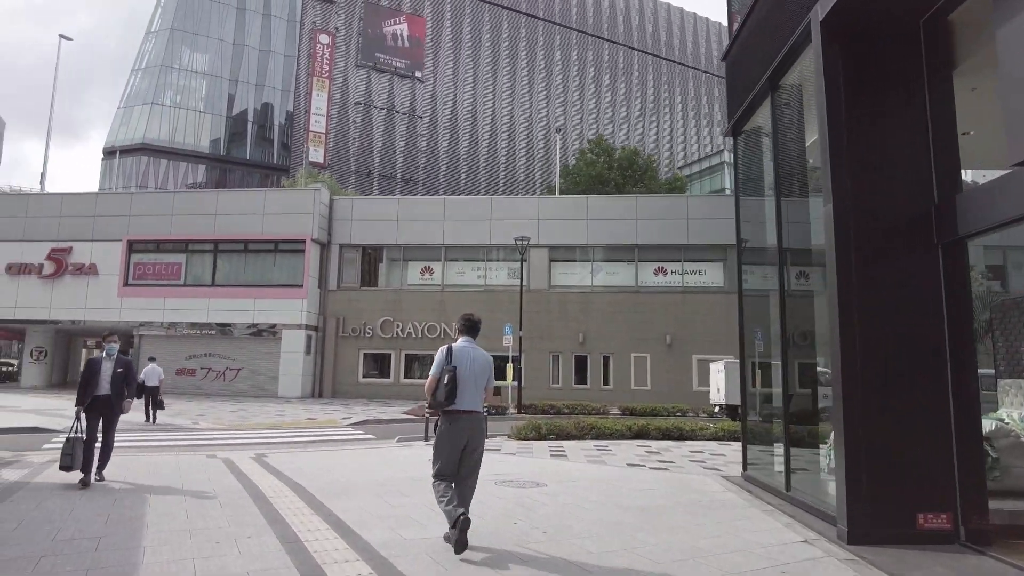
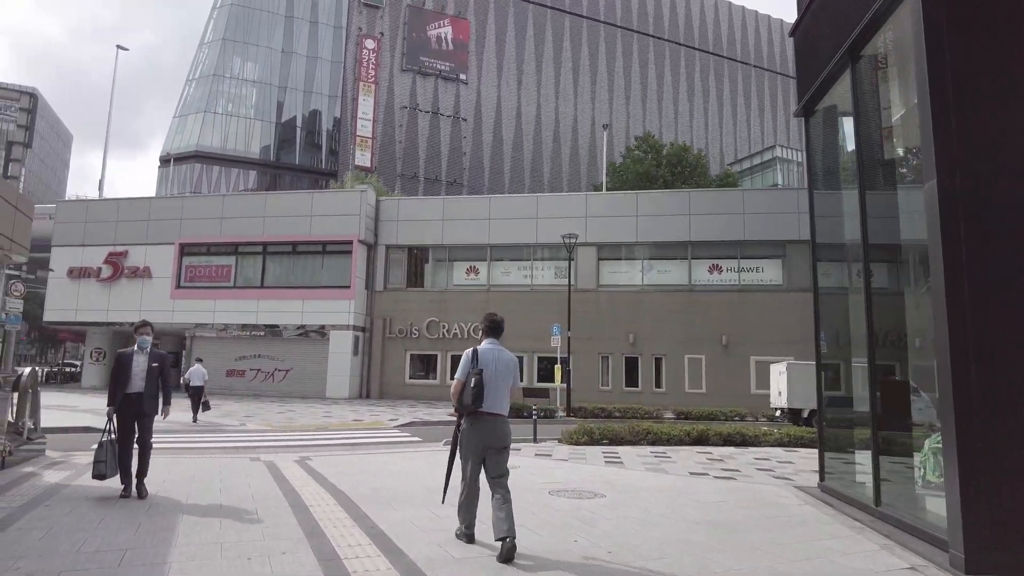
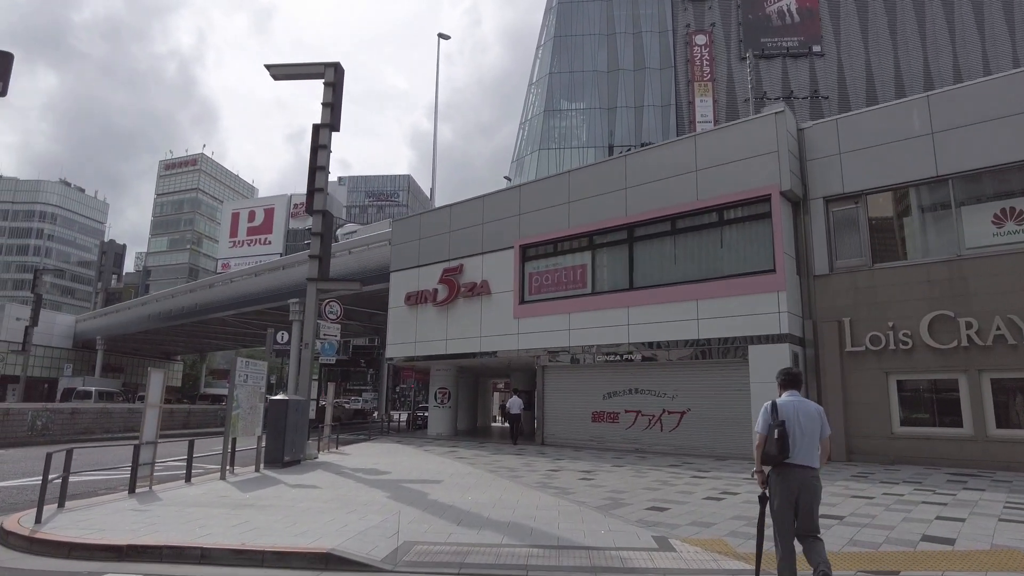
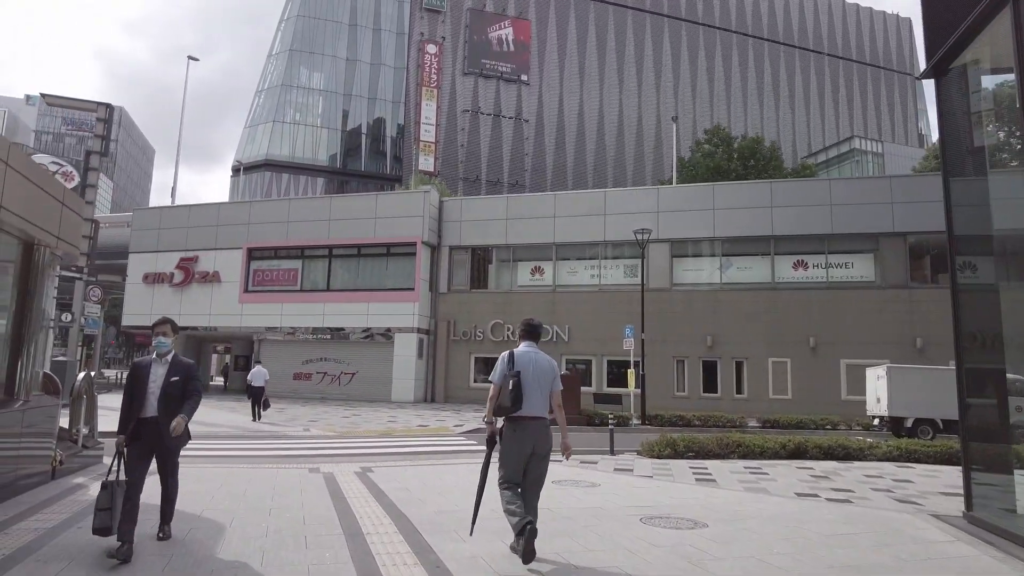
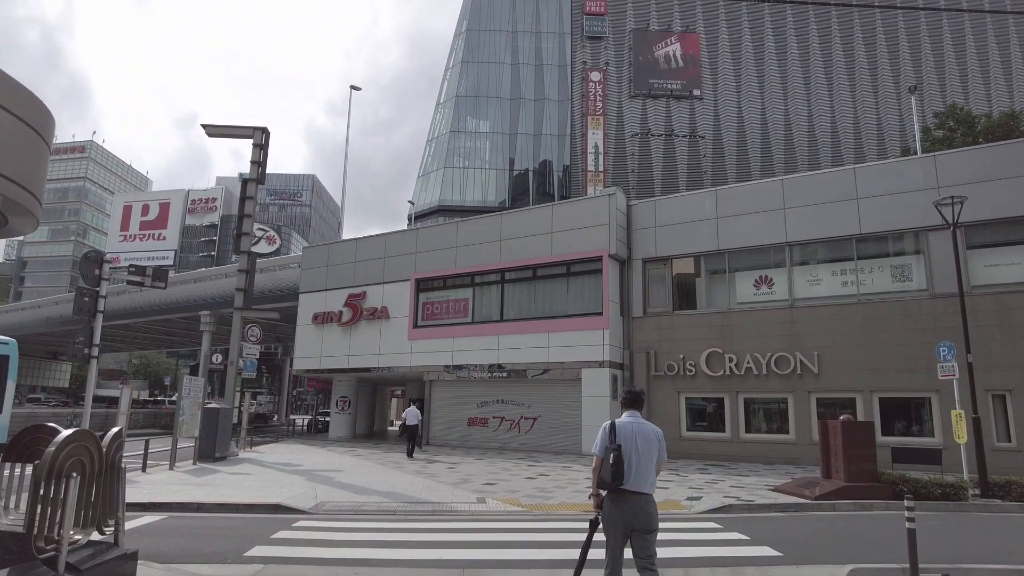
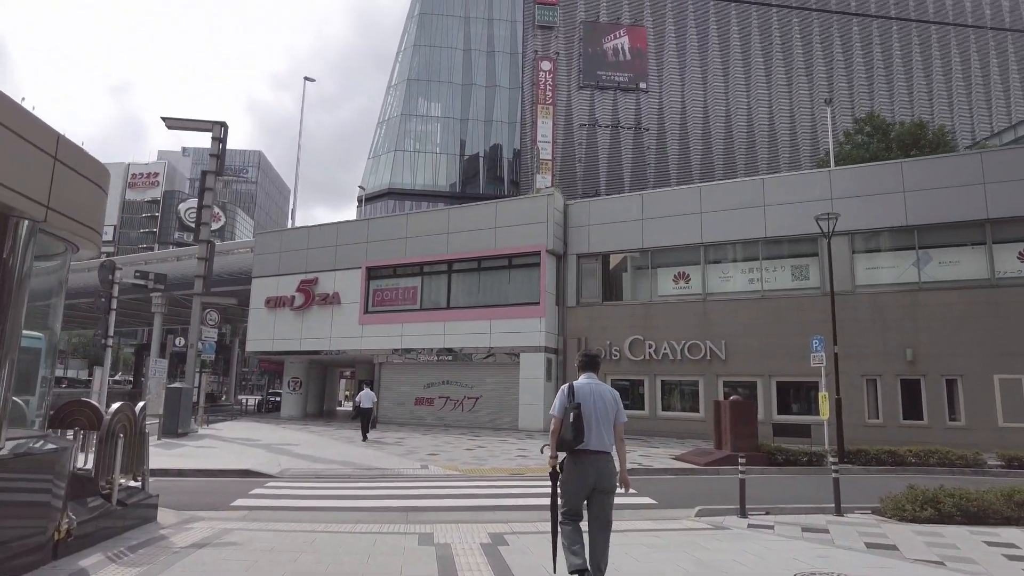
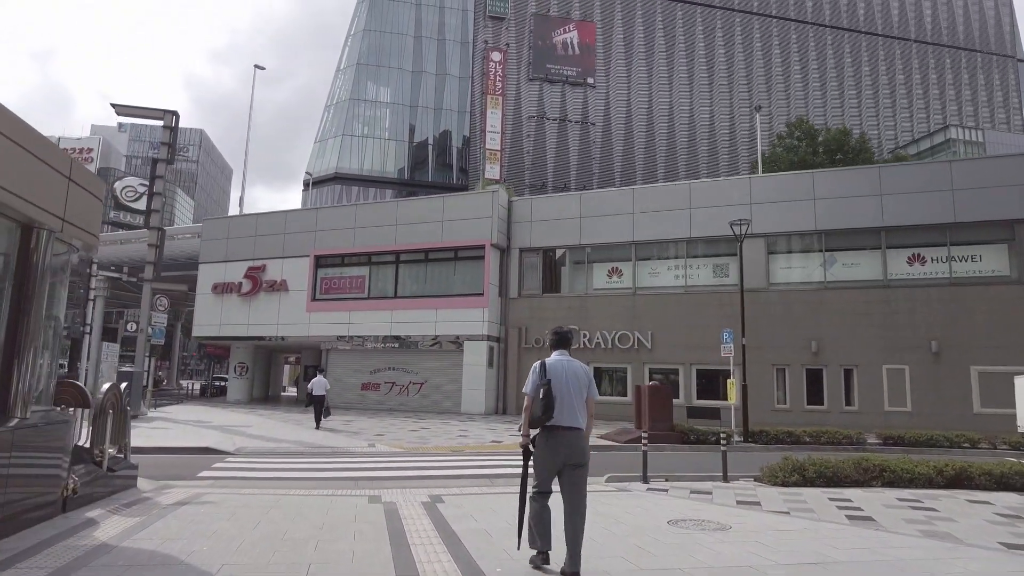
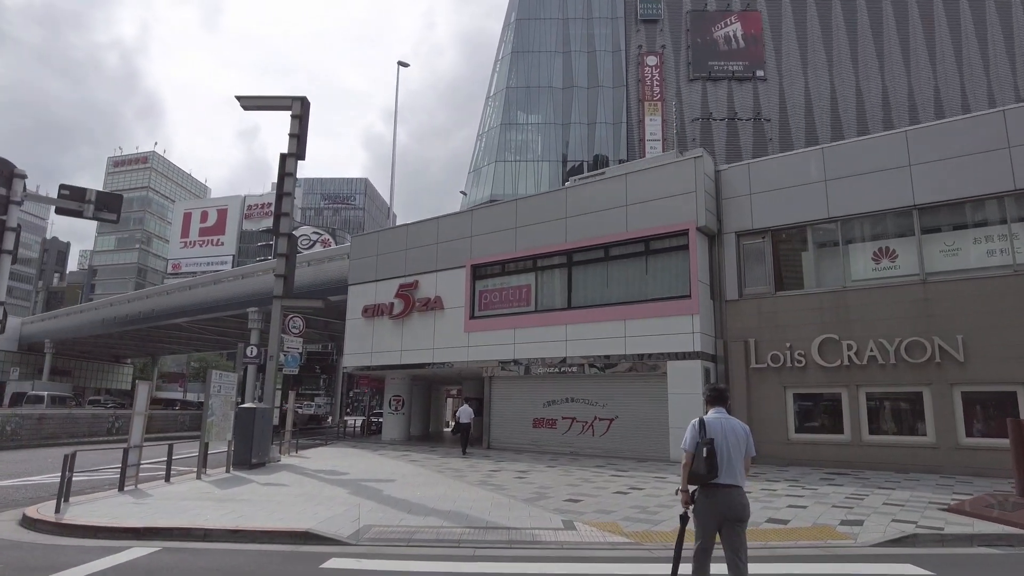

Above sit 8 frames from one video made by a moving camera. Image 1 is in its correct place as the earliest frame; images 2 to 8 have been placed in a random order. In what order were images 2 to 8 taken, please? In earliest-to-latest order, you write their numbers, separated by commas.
2, 4, 7, 6, 5, 8, 3
